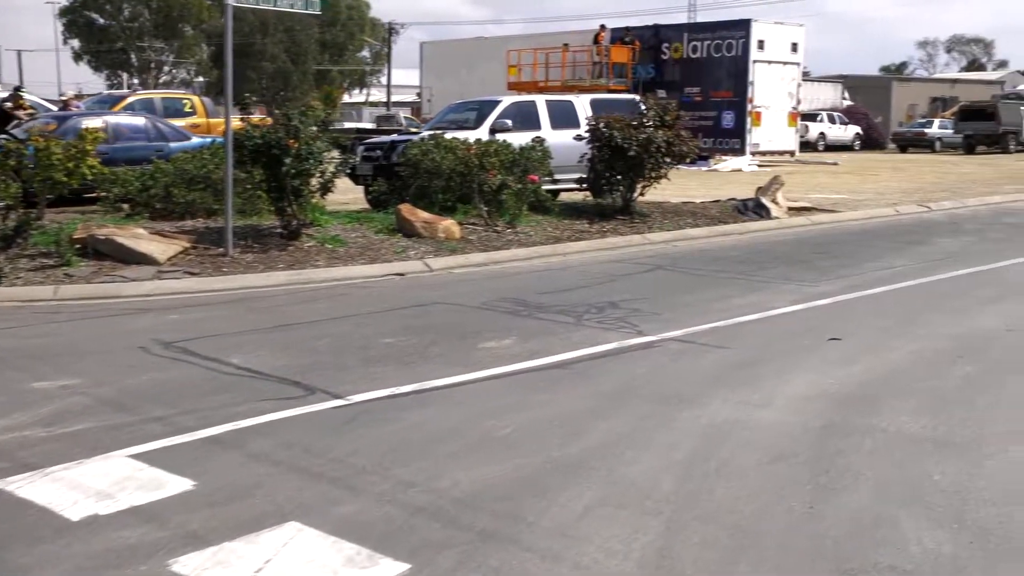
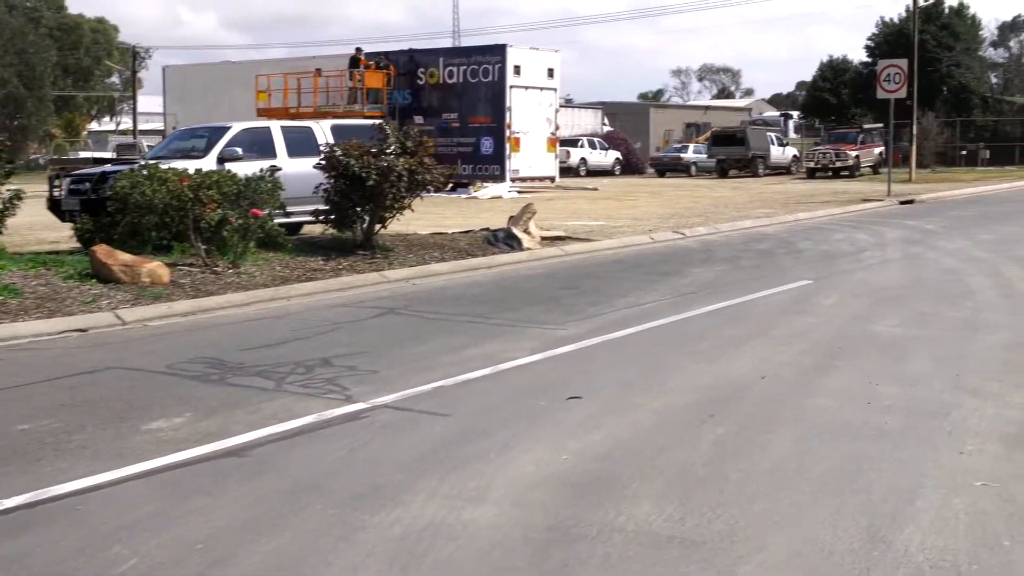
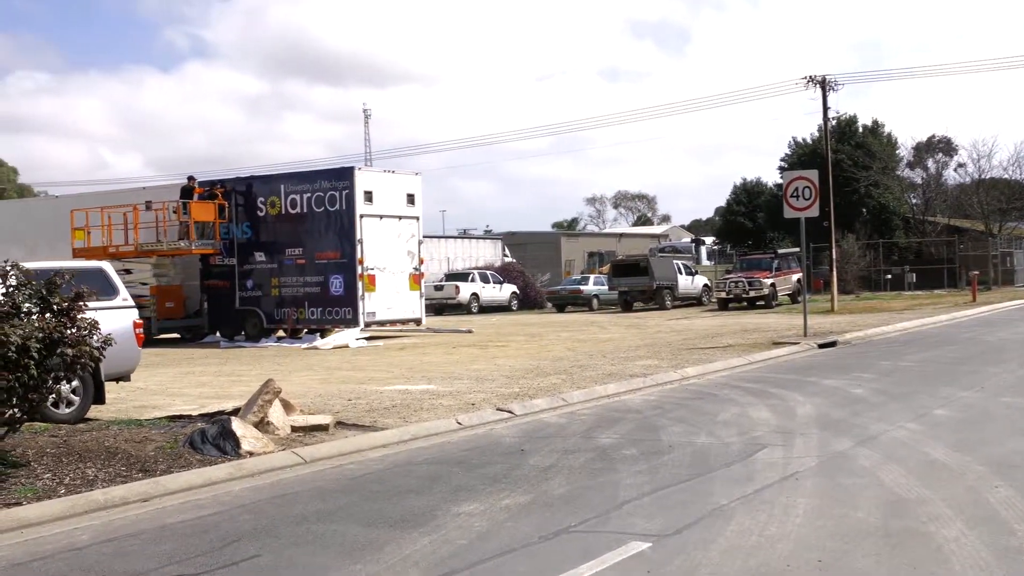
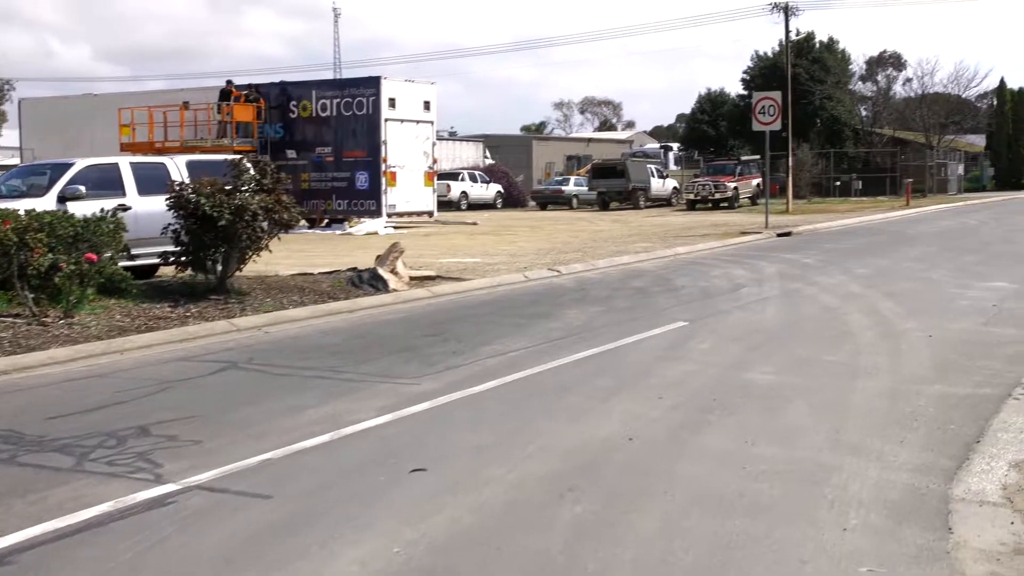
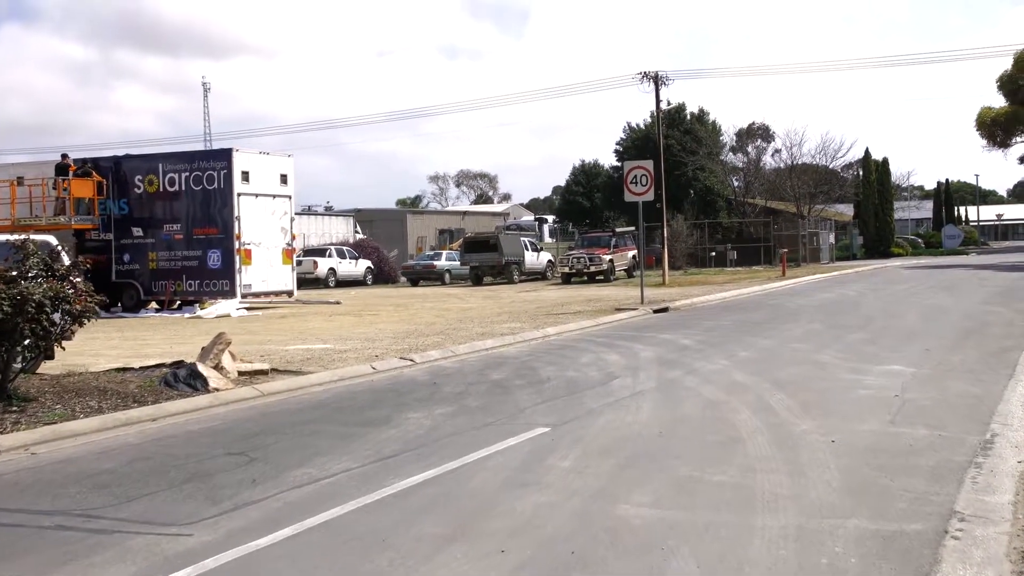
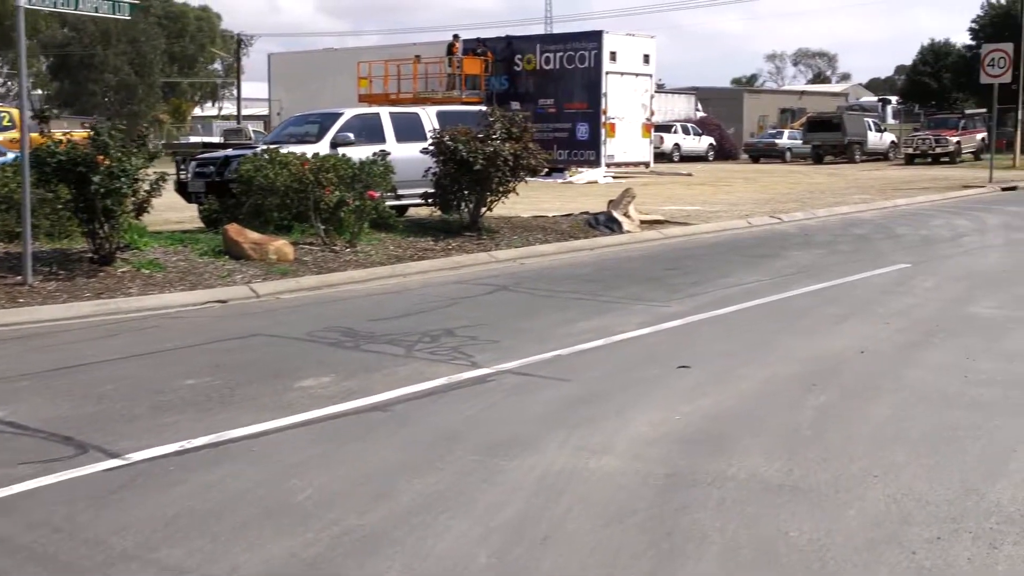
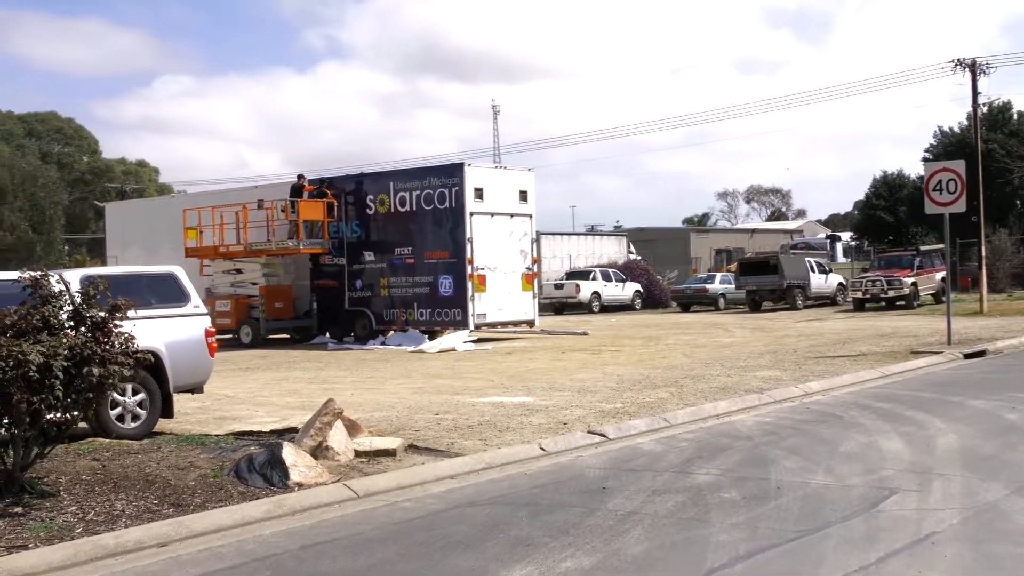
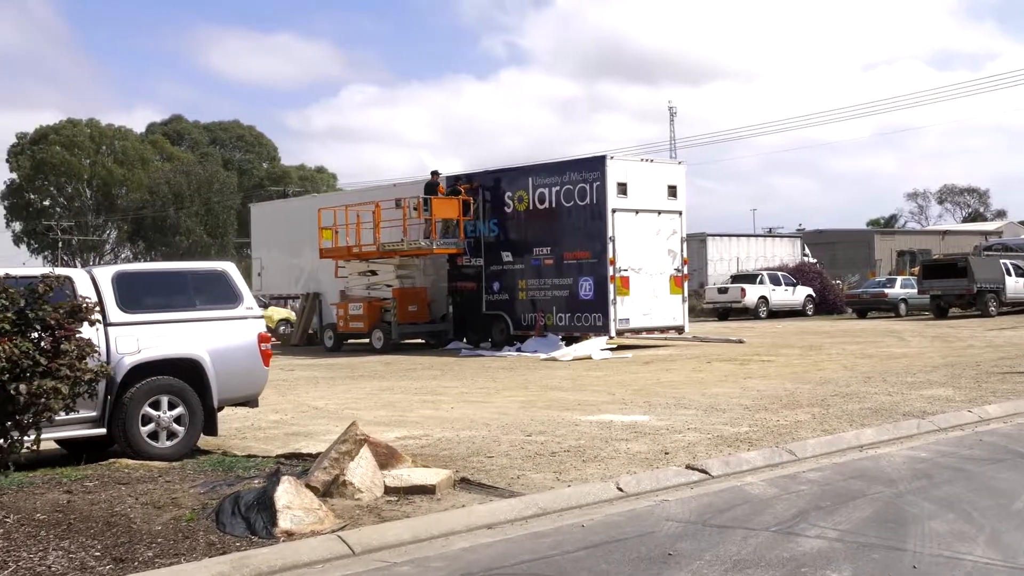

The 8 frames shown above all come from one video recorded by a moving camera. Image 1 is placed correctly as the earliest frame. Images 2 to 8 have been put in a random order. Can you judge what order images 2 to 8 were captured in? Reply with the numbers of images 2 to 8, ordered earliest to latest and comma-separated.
6, 2, 4, 5, 3, 7, 8
